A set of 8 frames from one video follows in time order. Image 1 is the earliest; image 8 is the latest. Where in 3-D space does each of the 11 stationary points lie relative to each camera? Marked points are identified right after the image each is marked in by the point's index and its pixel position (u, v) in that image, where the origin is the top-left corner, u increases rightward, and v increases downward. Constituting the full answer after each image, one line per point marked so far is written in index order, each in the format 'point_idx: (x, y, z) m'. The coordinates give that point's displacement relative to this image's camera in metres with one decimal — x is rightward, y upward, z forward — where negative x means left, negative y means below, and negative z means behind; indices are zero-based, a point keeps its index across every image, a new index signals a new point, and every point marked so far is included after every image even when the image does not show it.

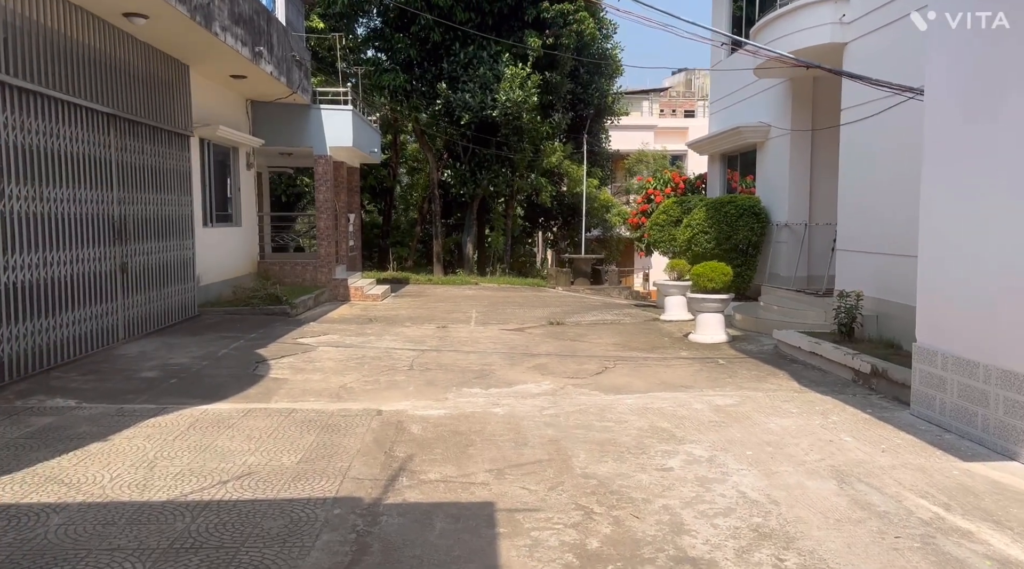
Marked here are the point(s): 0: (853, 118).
0: (+4.0, +1.9, +9.3) m
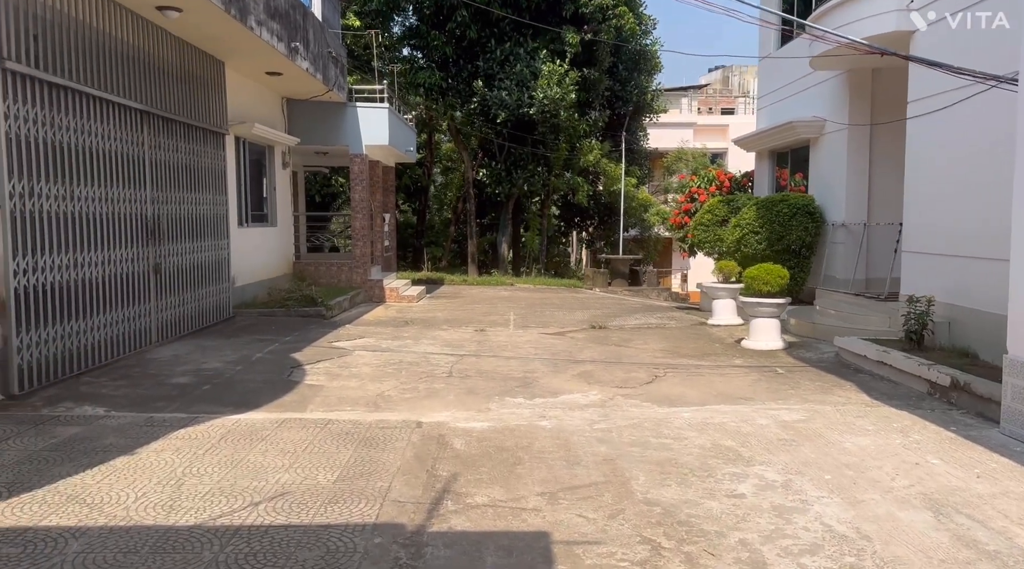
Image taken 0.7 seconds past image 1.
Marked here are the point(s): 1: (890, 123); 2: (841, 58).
0: (+4.5, +1.9, +8.8) m
1: (+5.2, +2.2, +11.1) m
2: (+4.3, +2.9, +10.4) m
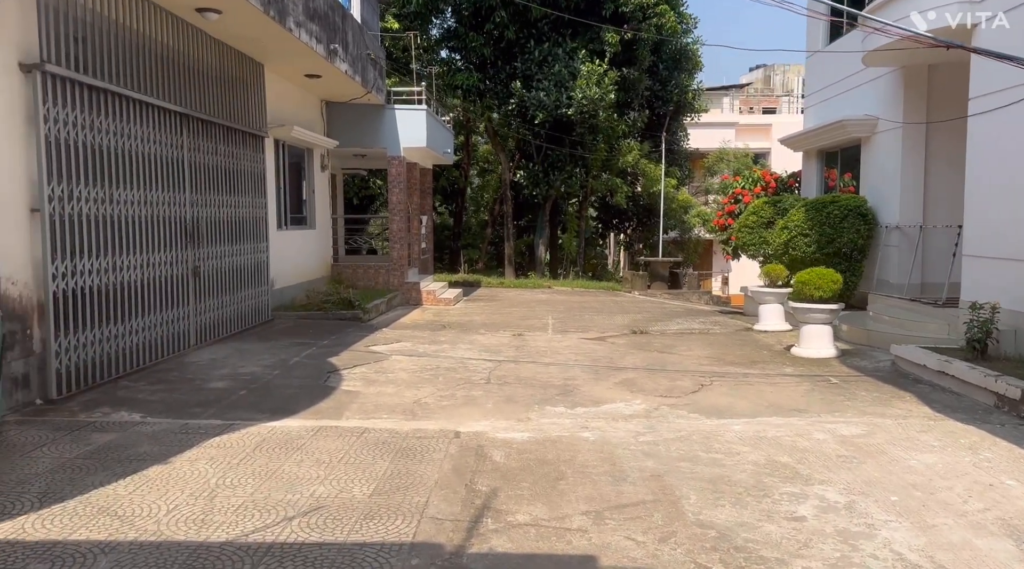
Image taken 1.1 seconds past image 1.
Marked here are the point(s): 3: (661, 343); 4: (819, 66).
0: (+4.9, +1.8, +8.4) m
1: (+5.8, +2.2, +10.7) m
2: (+4.8, +2.9, +10.0) m
3: (+1.9, -0.7, +10.0) m
4: (+5.1, +3.6, +13.3) m
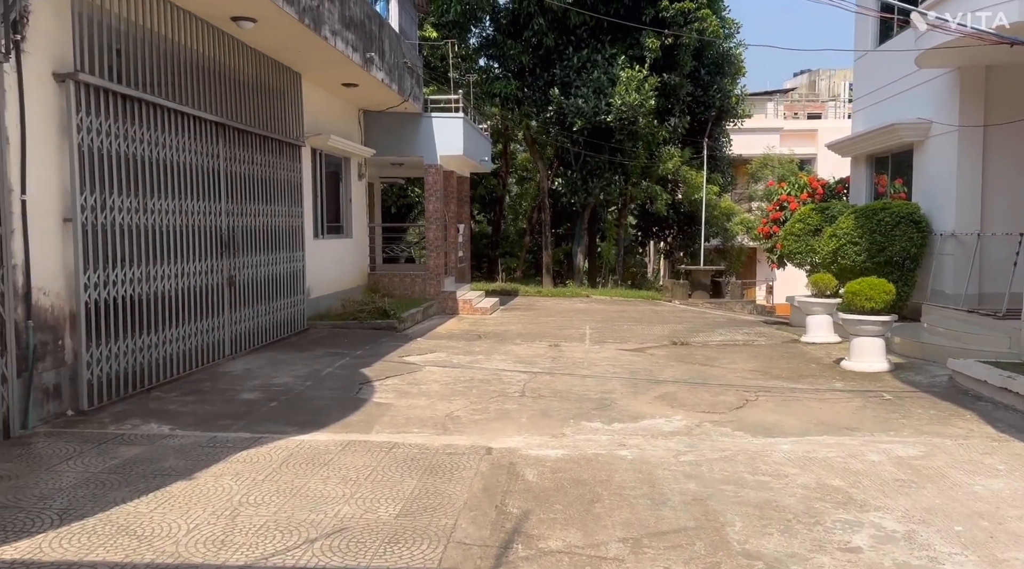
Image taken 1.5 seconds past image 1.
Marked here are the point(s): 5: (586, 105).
0: (+5.3, +1.7, +7.9) m
1: (+6.2, +2.0, +10.2) m
2: (+5.2, +2.7, +9.6) m
3: (+2.3, -0.9, +9.7) m
4: (+5.7, +3.4, +12.8) m
5: (+1.8, +4.3, +19.3) m
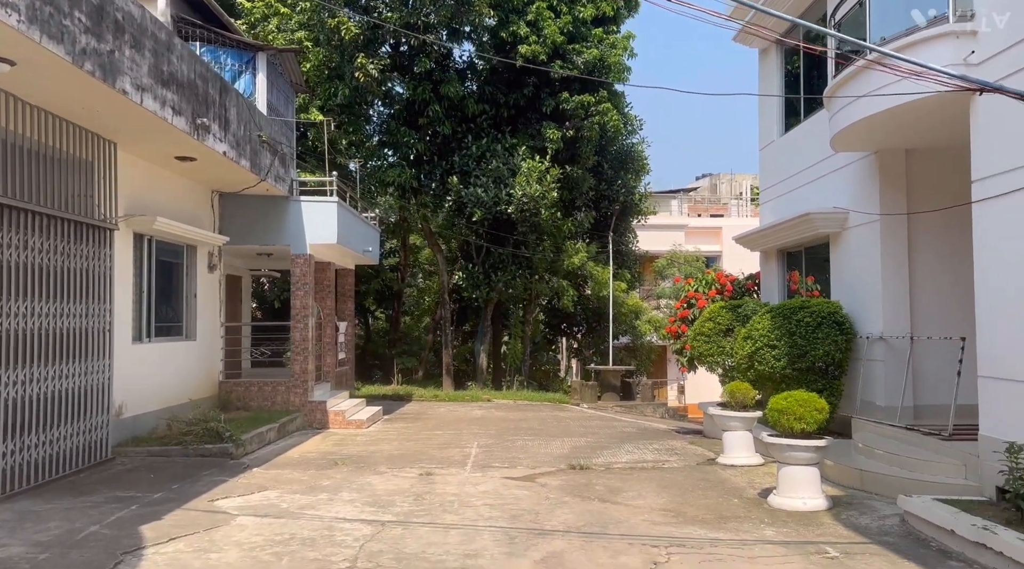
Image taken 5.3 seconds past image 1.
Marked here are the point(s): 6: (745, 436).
0: (+4.0, +0.8, +6.8) m
1: (+4.7, +0.8, +9.1) m
2: (+3.8, +1.6, +8.5) m
3: (+0.9, -2.0, +7.9) m
4: (+3.9, +1.9, +11.9) m
5: (-0.6, +2.0, +17.9) m
6: (+2.6, -1.7, +9.1) m
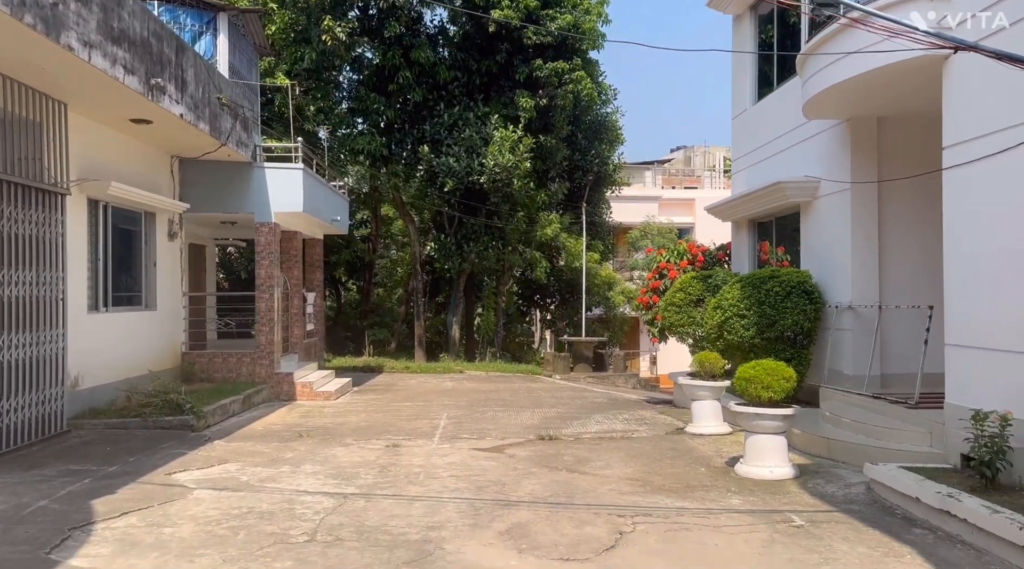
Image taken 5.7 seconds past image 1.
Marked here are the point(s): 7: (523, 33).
0: (+3.7, +1.0, +6.7) m
1: (+4.4, +1.2, +9.1) m
2: (+3.4, +1.9, +8.4) m
3: (+0.6, -1.7, +7.8) m
4: (+3.5, +2.3, +11.7) m
5: (-1.3, +2.6, +17.6) m
6: (+2.3, -1.4, +9.0) m
7: (+0.2, +5.5, +17.8) m
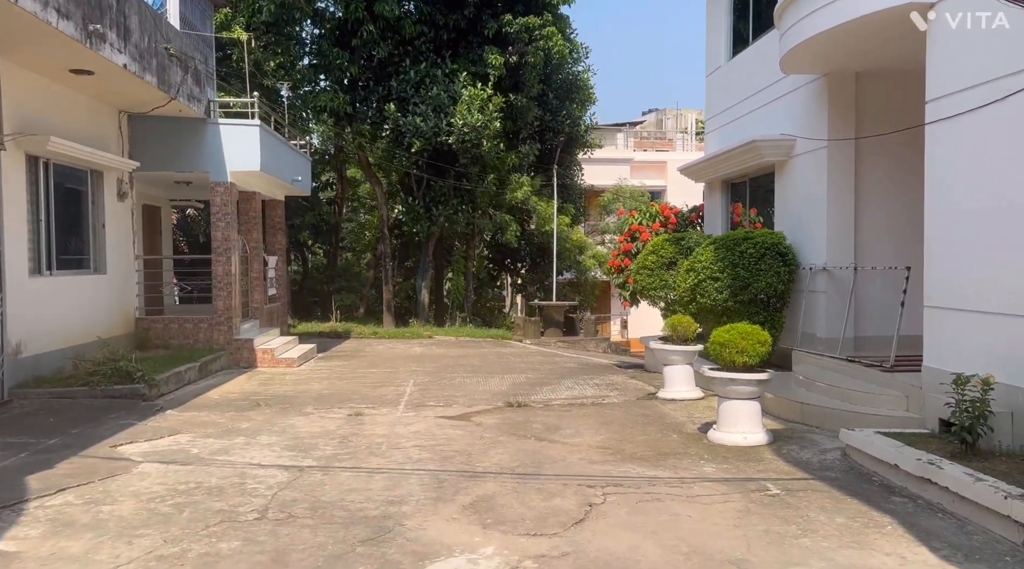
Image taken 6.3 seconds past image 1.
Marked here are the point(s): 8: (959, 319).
0: (+3.4, +1.4, +6.4) m
1: (+4.0, +1.6, +8.8) m
2: (+3.1, +2.3, +8.1) m
3: (+0.3, -1.3, +7.6) m
4: (+3.0, +2.9, +11.4) m
5: (-1.9, +3.4, +17.1) m
6: (+1.9, -0.9, +8.8) m
7: (-0.5, +6.3, +17.2) m
8: (+3.4, -0.3, +6.2) m
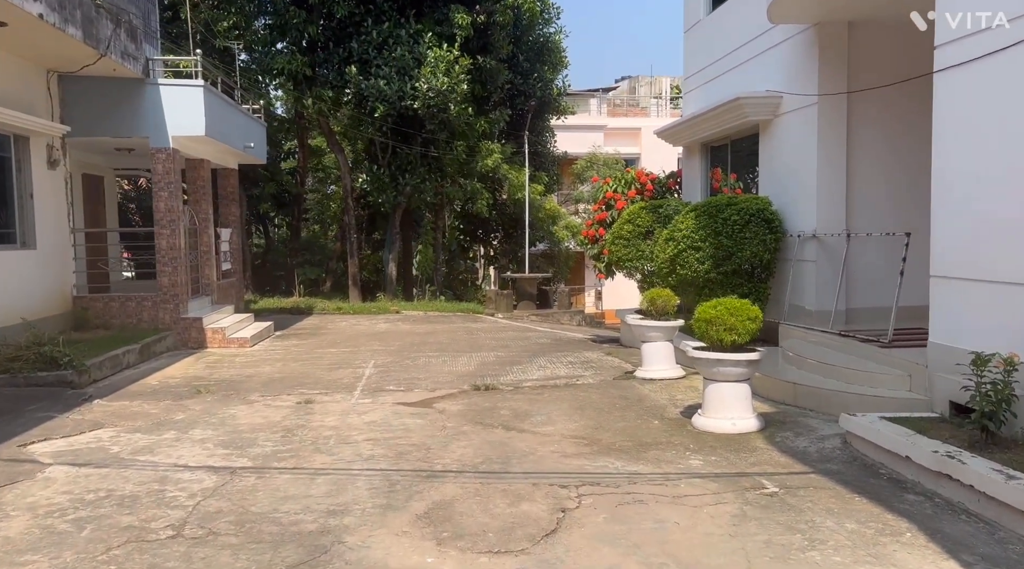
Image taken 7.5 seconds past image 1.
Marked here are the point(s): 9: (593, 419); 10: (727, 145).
0: (+3.1, +1.6, +5.7) m
1: (+3.6, +1.9, +8.2) m
2: (+2.7, +2.6, +7.4) m
3: (0.0, -1.1, +6.9) m
4: (+2.6, +3.3, +10.7) m
5: (-2.6, +4.0, +16.2) m
6: (+1.6, -0.6, +8.2) m
7: (-1.1, +6.9, +16.2) m
8: (+3.2, 0.0, +5.6) m
9: (+0.7, -1.1, +6.5) m
10: (+2.8, +1.8, +10.5) m
